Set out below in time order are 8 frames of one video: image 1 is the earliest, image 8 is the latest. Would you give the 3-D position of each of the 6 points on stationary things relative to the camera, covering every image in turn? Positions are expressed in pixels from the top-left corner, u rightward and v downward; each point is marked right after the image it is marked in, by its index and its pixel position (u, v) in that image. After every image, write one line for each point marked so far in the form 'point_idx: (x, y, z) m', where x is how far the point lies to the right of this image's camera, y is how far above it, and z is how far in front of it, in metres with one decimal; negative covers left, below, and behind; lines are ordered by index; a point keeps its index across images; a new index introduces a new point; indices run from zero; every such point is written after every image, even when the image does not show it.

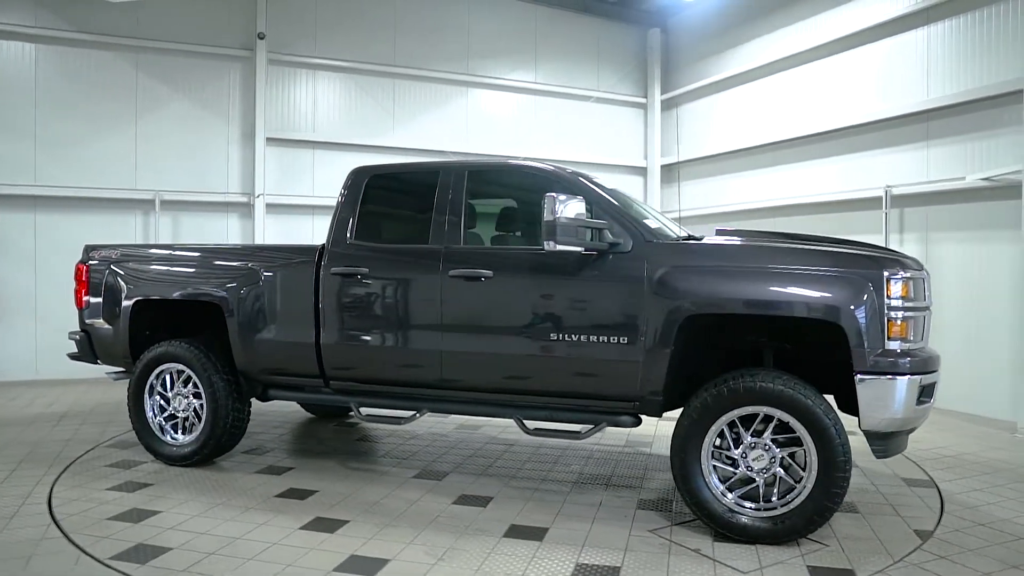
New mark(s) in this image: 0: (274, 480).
0: (-1.4, -1.2, +4.2) m
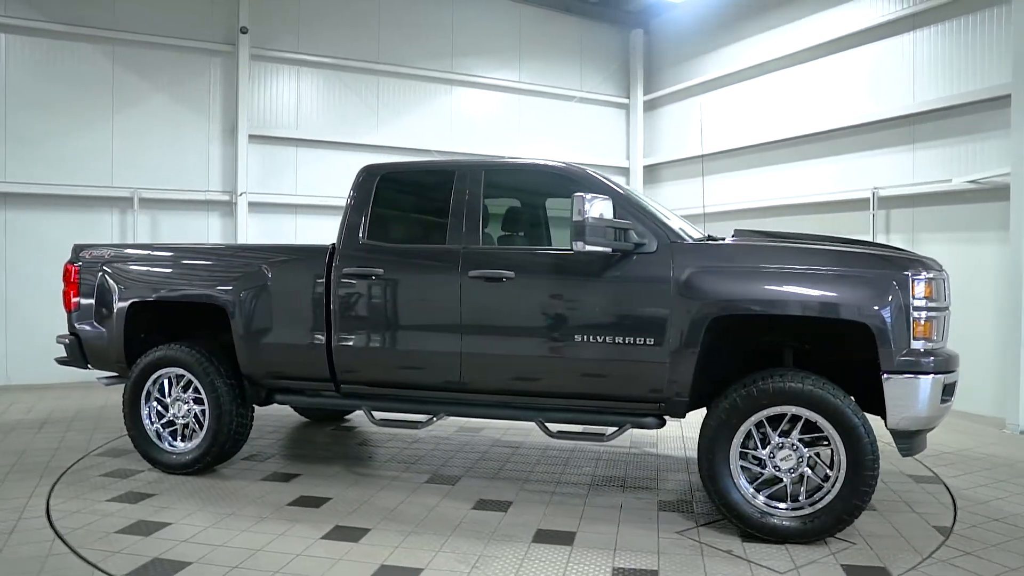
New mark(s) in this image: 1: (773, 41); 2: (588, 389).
0: (-1.3, -1.2, +4.1) m
1: (+3.3, +3.2, +8.8) m
2: (+0.4, -0.5, +3.7) m
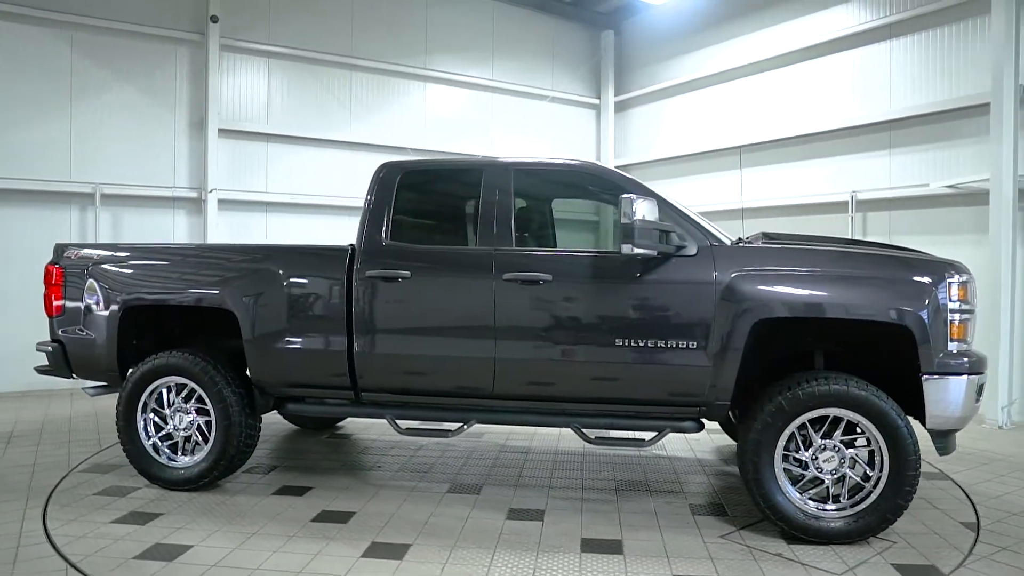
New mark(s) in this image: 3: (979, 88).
0: (-1.2, -1.2, +3.9) m
1: (+3.0, +3.2, +9.0) m
2: (+0.6, -0.6, +3.6) m
3: (+4.3, +1.9, +6.3) m
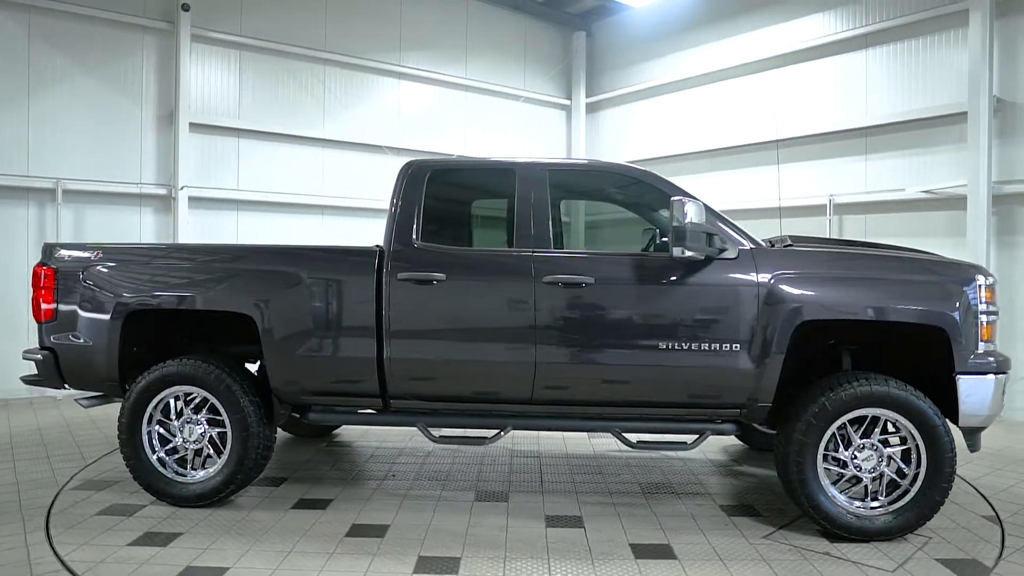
0: (-1.0, -1.2, +3.7) m
1: (+2.8, +3.2, +9.2) m
2: (+0.8, -0.6, +3.6) m
3: (+4.3, +1.8, +6.6) m
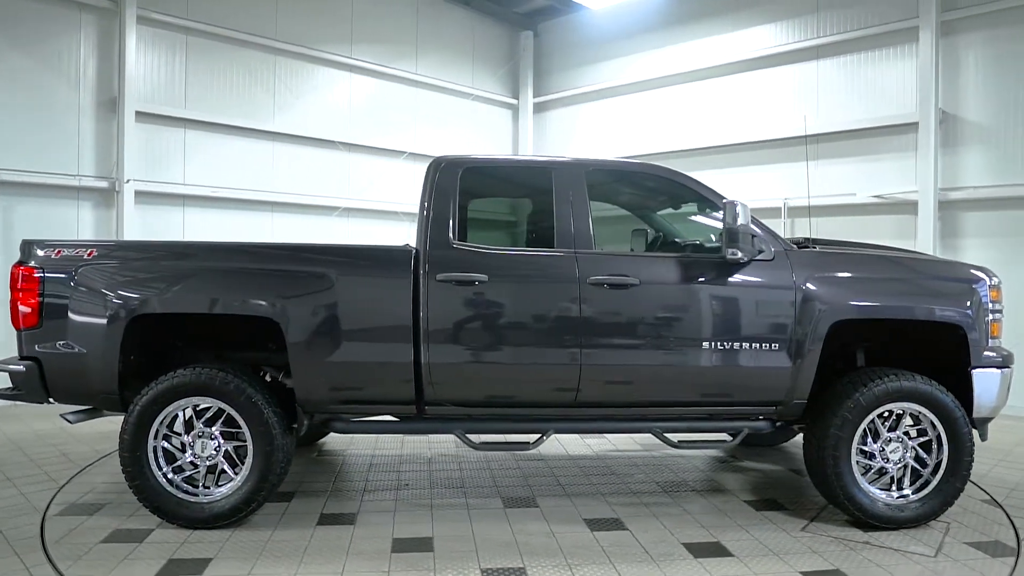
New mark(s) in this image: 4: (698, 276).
0: (-0.8, -1.2, +3.5) m
1: (+2.2, +3.2, +9.4) m
2: (+1.0, -0.6, +3.6) m
3: (+4.0, +1.9, +7.1) m
4: (+1.0, +0.1, +3.6) m
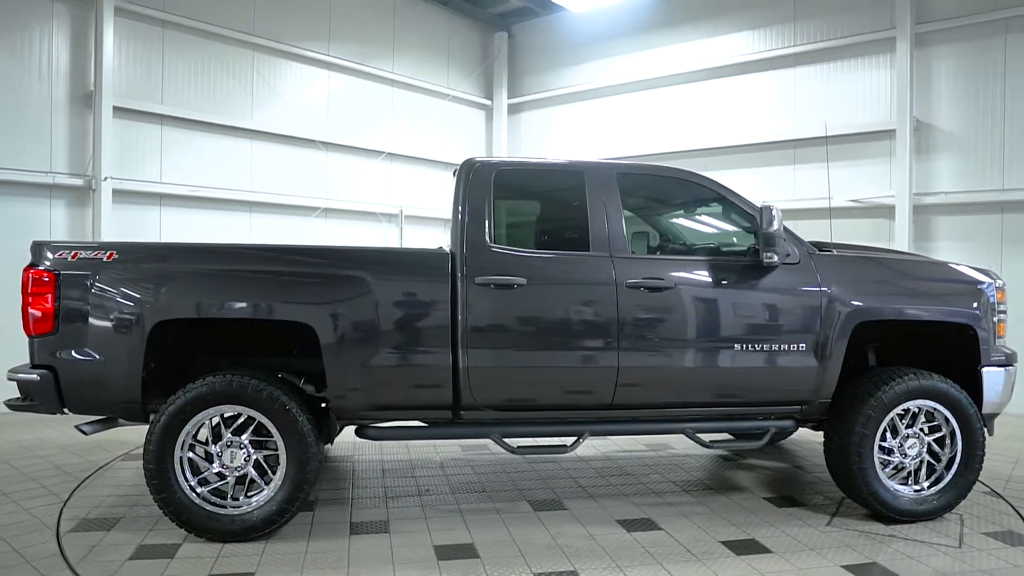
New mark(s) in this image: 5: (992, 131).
0: (-0.6, -1.2, +3.4) m
1: (+1.9, +3.2, +9.6) m
2: (+1.2, -0.6, +3.7) m
3: (+3.9, +1.8, +7.4) m
4: (+1.2, +0.1, +3.7) m
5: (+4.8, +1.6, +6.9) m
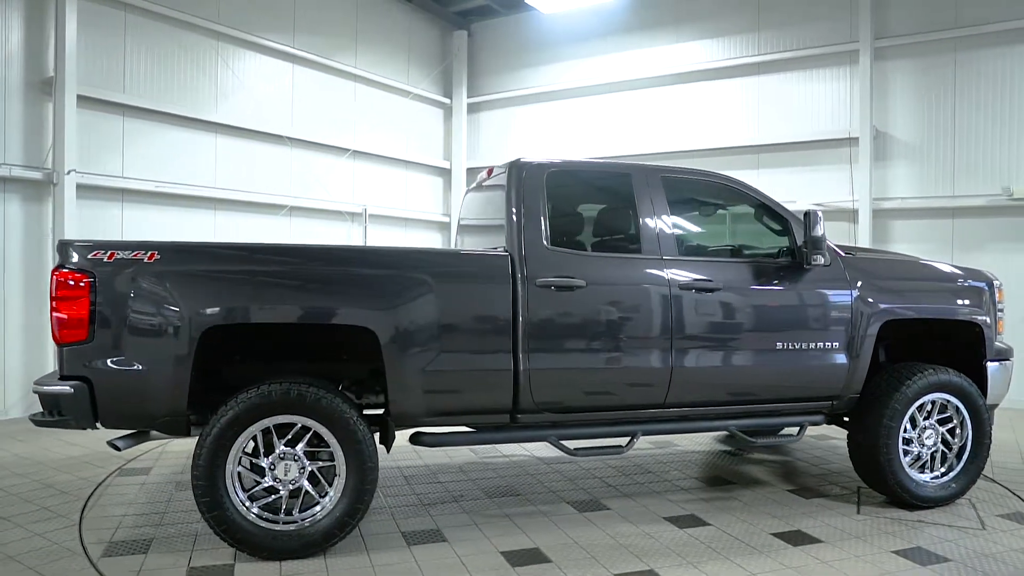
0: (-0.3, -1.3, +3.3) m
1: (+1.4, +3.2, +9.8) m
2: (+1.5, -0.6, +3.8) m
3: (+3.7, +1.9, +7.8) m
4: (+1.4, 0.0, +3.8) m
5: (+4.7, +1.6, +7.4) m
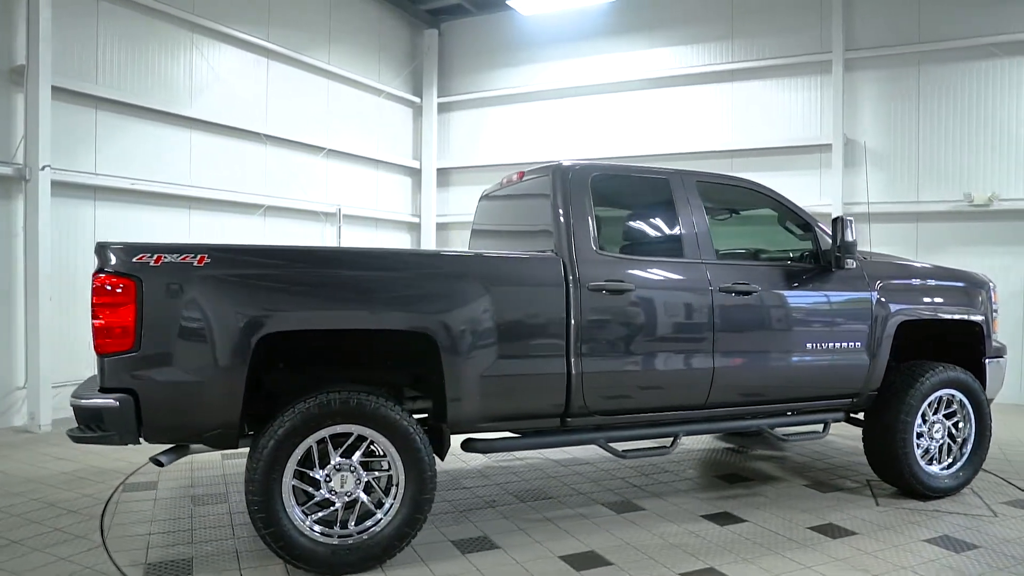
0: (0.0, -1.3, +3.3) m
1: (+1.1, +3.2, +9.9) m
2: (+1.7, -0.6, +4.0) m
3: (+3.5, +1.9, +8.2) m
4: (+1.6, 0.0, +3.9) m
5: (+4.5, +1.6, +7.8) m
